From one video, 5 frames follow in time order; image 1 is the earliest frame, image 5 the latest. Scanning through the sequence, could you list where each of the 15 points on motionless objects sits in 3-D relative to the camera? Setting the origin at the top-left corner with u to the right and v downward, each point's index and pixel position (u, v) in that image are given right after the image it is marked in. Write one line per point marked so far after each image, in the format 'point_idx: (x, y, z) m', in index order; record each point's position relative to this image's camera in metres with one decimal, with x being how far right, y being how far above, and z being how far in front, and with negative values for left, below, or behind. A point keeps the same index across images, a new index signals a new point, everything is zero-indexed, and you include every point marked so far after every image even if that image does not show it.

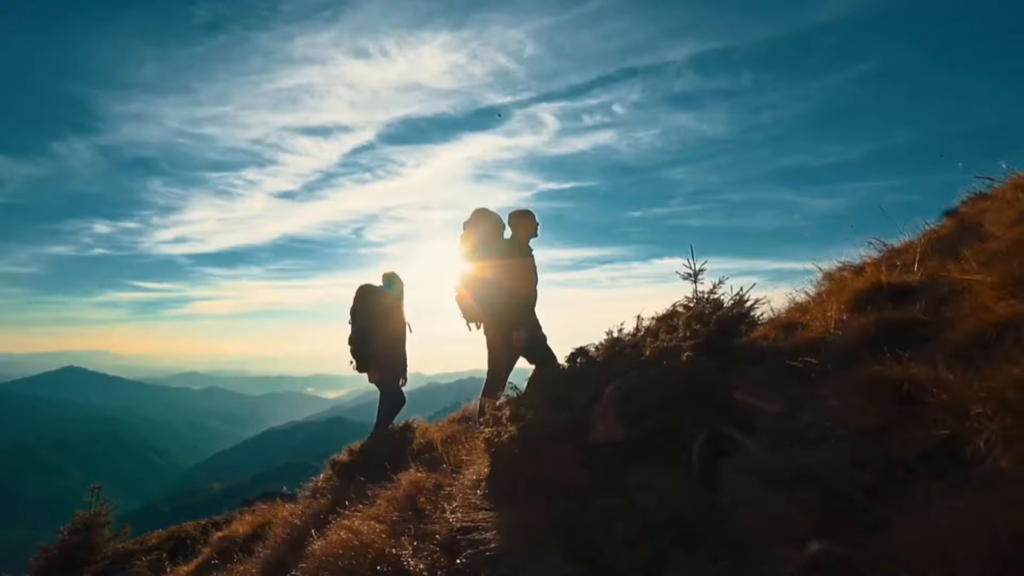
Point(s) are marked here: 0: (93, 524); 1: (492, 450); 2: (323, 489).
0: (-8.0, -4.5, +14.1) m
1: (-0.1, -1.1, +5.0) m
2: (-2.4, -2.5, +9.3) m
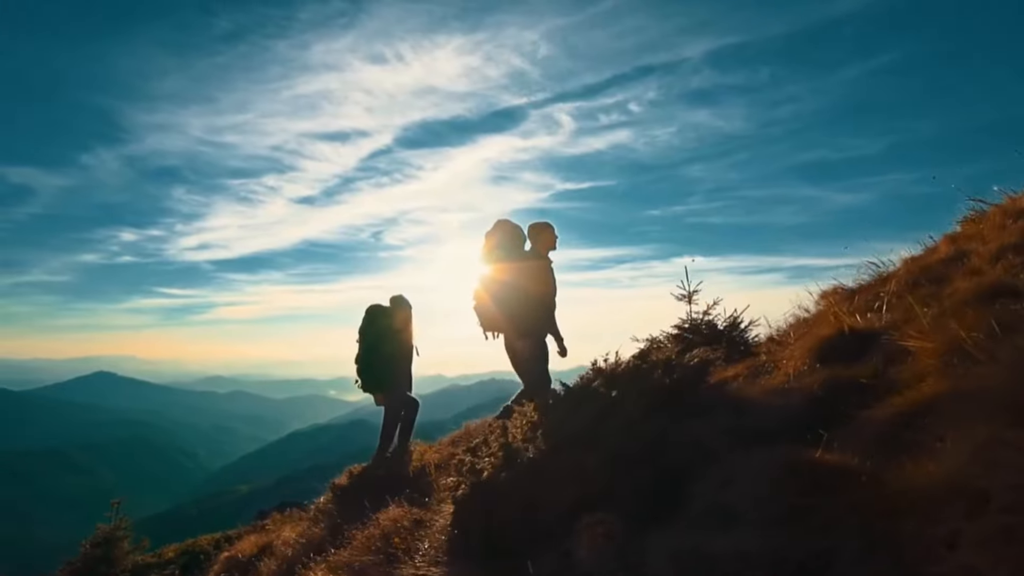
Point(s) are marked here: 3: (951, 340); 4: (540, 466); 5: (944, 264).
0: (-7.9, -4.9, +14.6) m
1: (-0.4, -1.5, +5.2) m
2: (-2.5, -2.9, +9.6) m
3: (+2.4, -0.3, +4.1) m
4: (+0.2, -1.1, +4.9) m
5: (+4.8, +0.2, +8.2) m
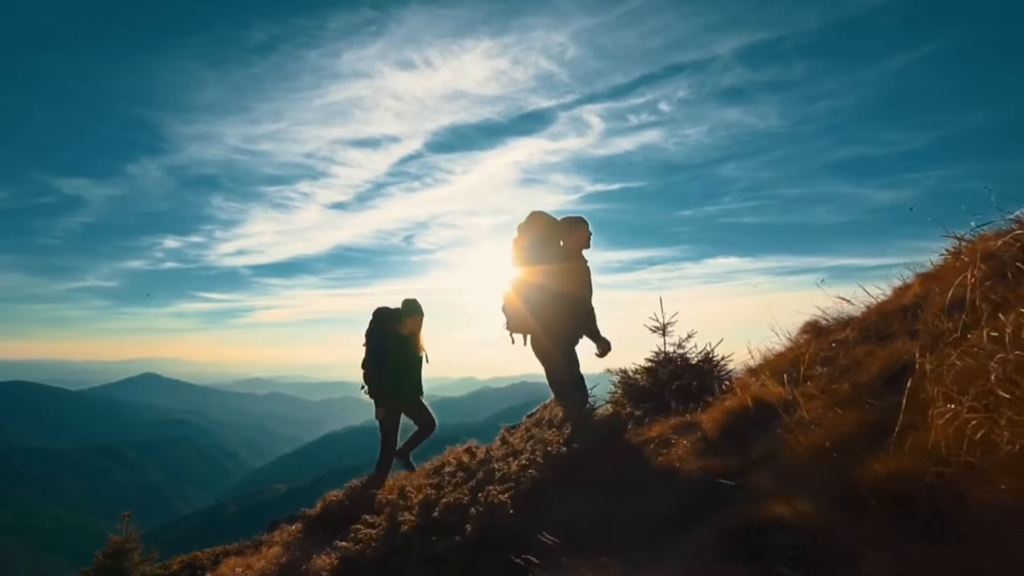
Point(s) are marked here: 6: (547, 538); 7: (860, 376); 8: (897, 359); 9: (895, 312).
0: (-8.1, -5.4, +15.3) m
1: (-1.2, -2.0, +5.5) m
2: (-3.0, -3.4, +10.0) m
3: (+1.5, -0.8, +4.1) m
4: (-0.6, -1.7, +5.1) m
5: (+4.2, -0.2, +8.1) m
6: (+0.2, -1.4, +4.4) m
7: (+2.4, -0.6, +5.3) m
8: (+2.7, -0.5, +5.2) m
9: (+4.1, -0.2, +7.9) m
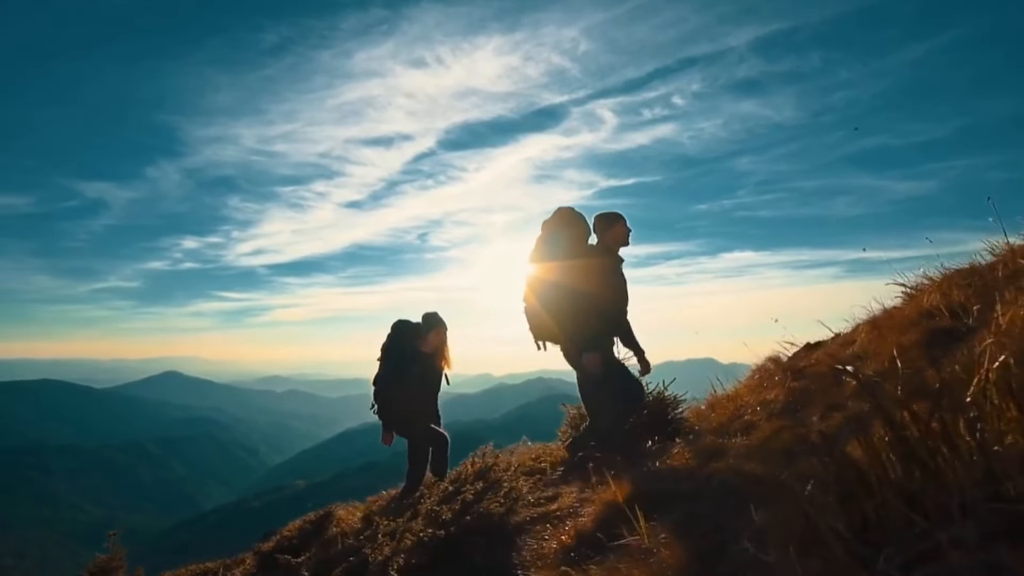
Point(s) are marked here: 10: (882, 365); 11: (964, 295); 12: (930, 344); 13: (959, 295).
0: (-8.6, -5.9, +15.8) m
1: (-2.1, -2.6, +5.6) m
2: (-3.7, -4.0, +10.2) m
3: (+0.5, -1.5, +4.1) m
4: (-1.6, -2.3, +5.1) m
5: (+3.3, -0.8, +7.9) m
6: (-0.8, -2.1, +4.4) m
7: (+1.5, -1.2, +5.2) m
8: (+1.7, -1.1, +5.1) m
9: (+3.3, -0.7, +7.7) m
10: (+2.9, -0.6, +5.7) m
11: (+3.9, -0.1, +6.4) m
12: (+3.2, -0.4, +5.7) m
13: (+3.9, -0.1, +6.4) m
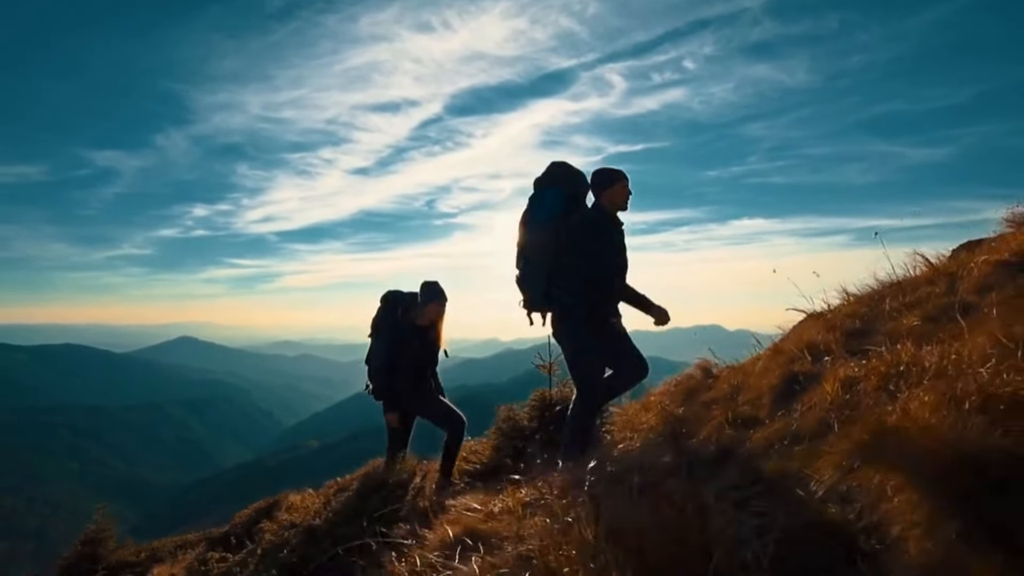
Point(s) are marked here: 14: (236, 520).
0: (-9.3, -5.6, +16.5) m
1: (-3.2, -2.9, +6.0) m
2: (-4.7, -4.0, +10.7) m
3: (-0.6, -1.8, +4.4) m
4: (-2.7, -2.6, +5.5) m
5: (+2.3, -1.0, +8.0) m
6: (-1.9, -2.5, +4.7) m
7: (+0.4, -1.6, +5.4) m
8: (+0.6, -1.5, +5.3) m
9: (+2.2, -0.9, +7.8) m
10: (+1.8, -0.9, +5.8) m
11: (+2.8, -0.4, +6.4) m
12: (+2.1, -0.8, +5.8) m
13: (+2.8, -0.4, +6.4) m
14: (-4.3, -3.6, +11.4) m
